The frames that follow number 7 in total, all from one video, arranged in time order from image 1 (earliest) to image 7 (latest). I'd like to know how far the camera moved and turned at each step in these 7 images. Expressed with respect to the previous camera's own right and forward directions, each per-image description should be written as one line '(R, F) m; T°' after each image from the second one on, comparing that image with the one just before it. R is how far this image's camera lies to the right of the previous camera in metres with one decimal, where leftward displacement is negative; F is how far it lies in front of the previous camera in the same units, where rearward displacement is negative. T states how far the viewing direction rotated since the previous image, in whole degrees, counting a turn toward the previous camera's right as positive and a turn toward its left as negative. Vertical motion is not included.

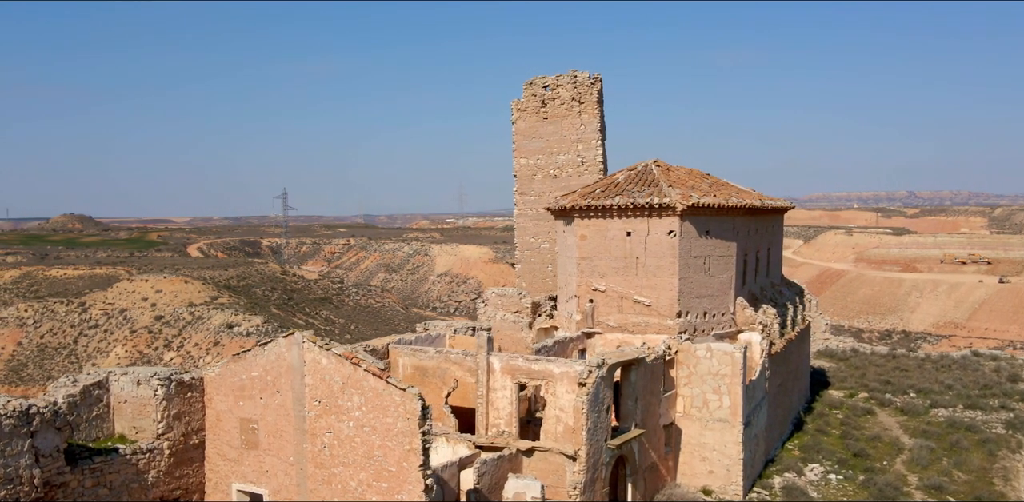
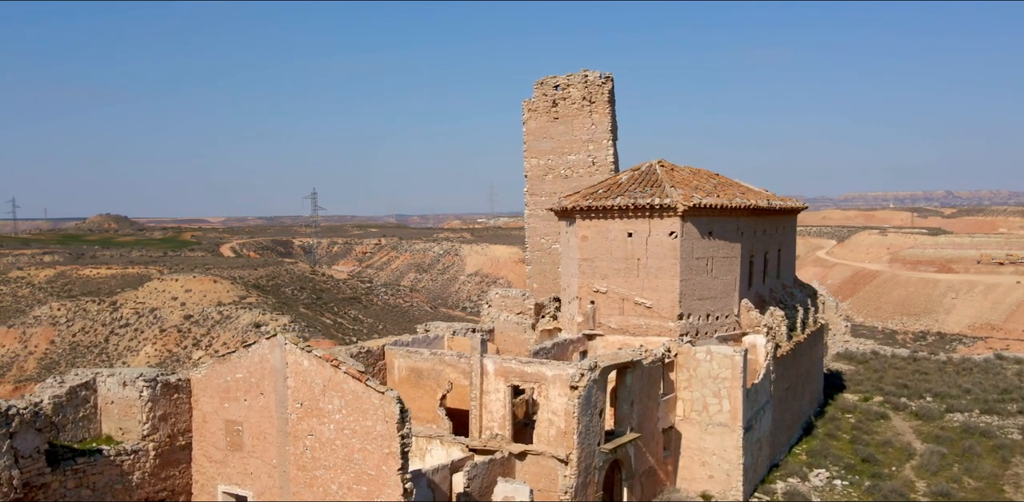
(+0.5, +0.1) m; -2°
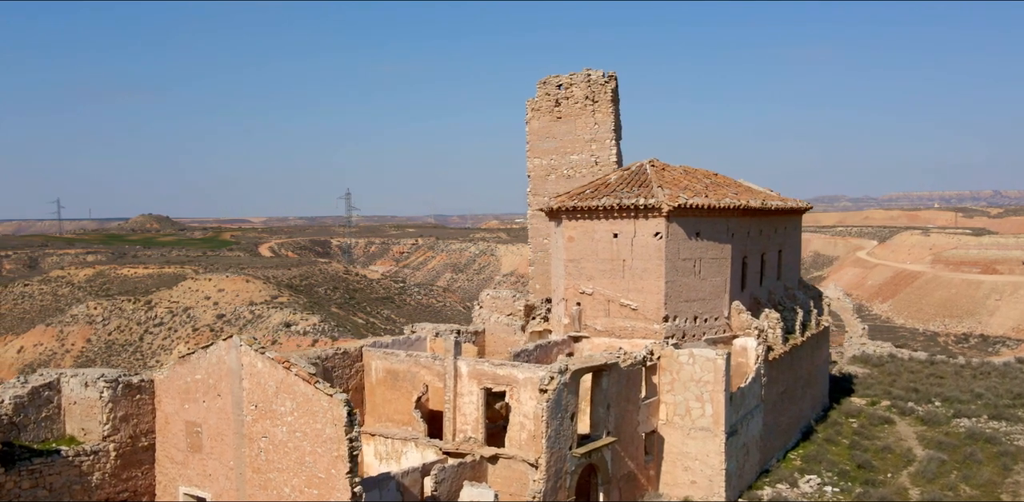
(+0.8, +0.2) m; -2°
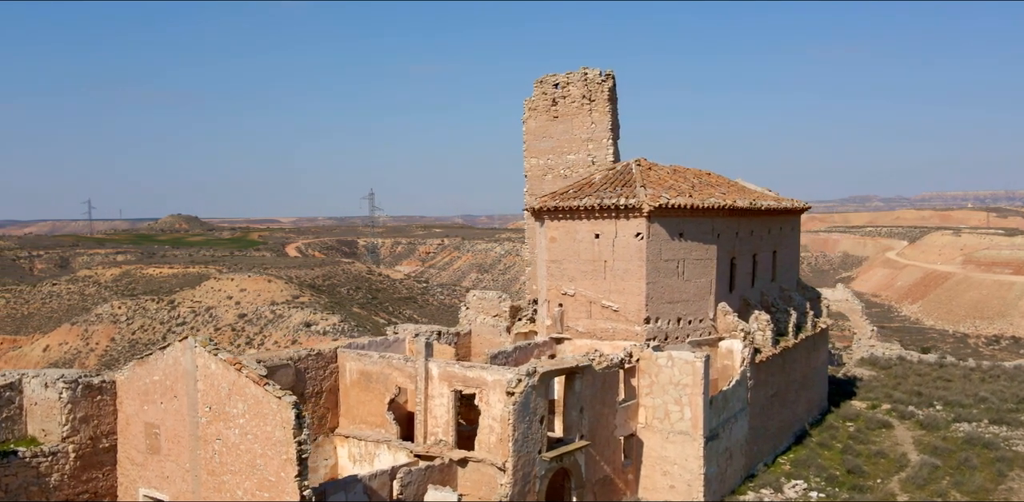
(+0.7, +0.1) m; -1°
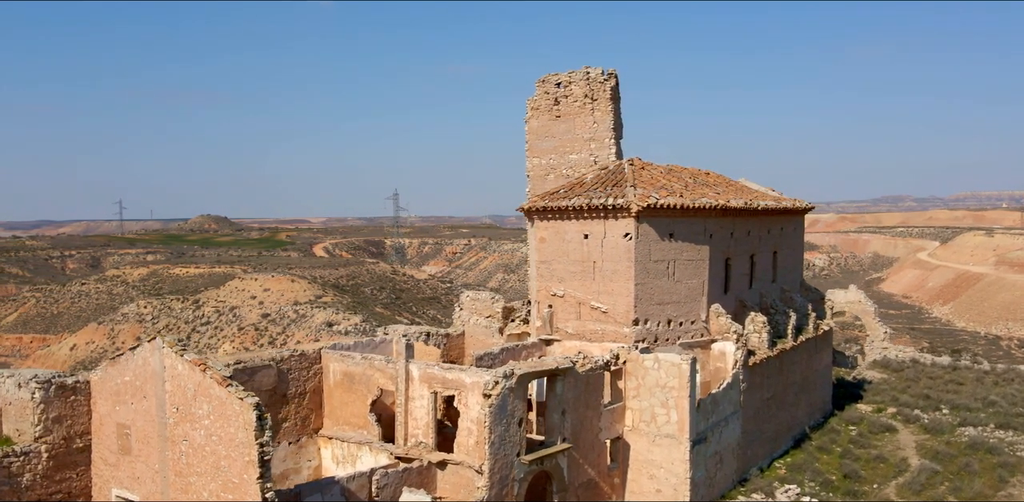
(+0.6, +0.1) m; -1°
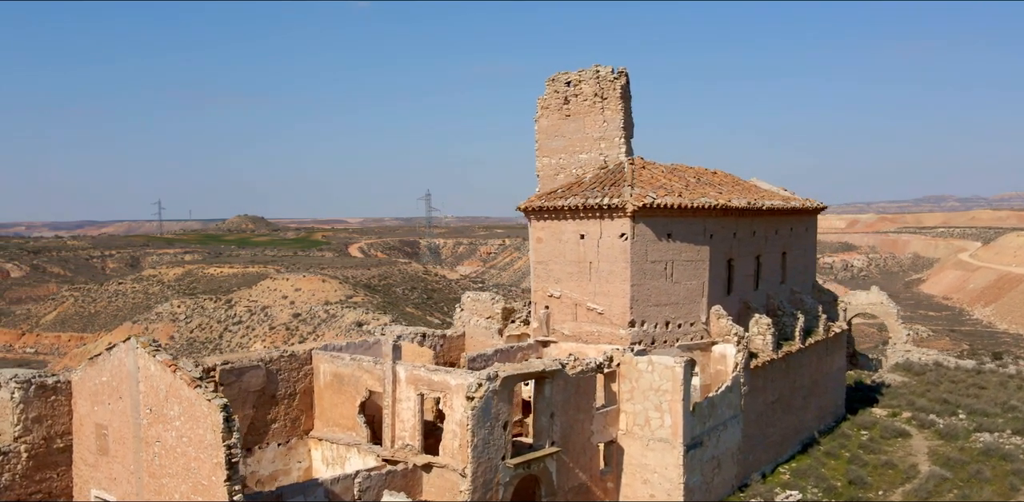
(+0.6, +0.2) m; -2°
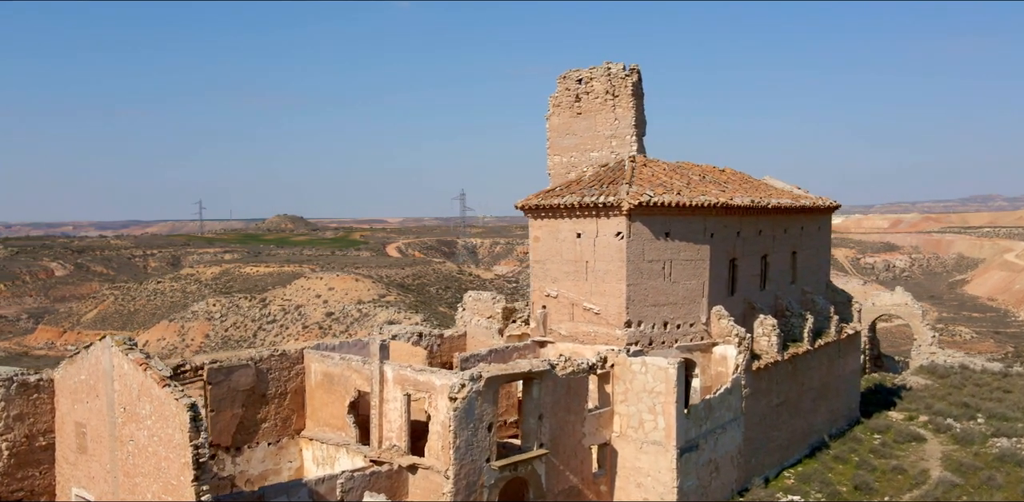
(+0.6, +0.2) m; -2°
